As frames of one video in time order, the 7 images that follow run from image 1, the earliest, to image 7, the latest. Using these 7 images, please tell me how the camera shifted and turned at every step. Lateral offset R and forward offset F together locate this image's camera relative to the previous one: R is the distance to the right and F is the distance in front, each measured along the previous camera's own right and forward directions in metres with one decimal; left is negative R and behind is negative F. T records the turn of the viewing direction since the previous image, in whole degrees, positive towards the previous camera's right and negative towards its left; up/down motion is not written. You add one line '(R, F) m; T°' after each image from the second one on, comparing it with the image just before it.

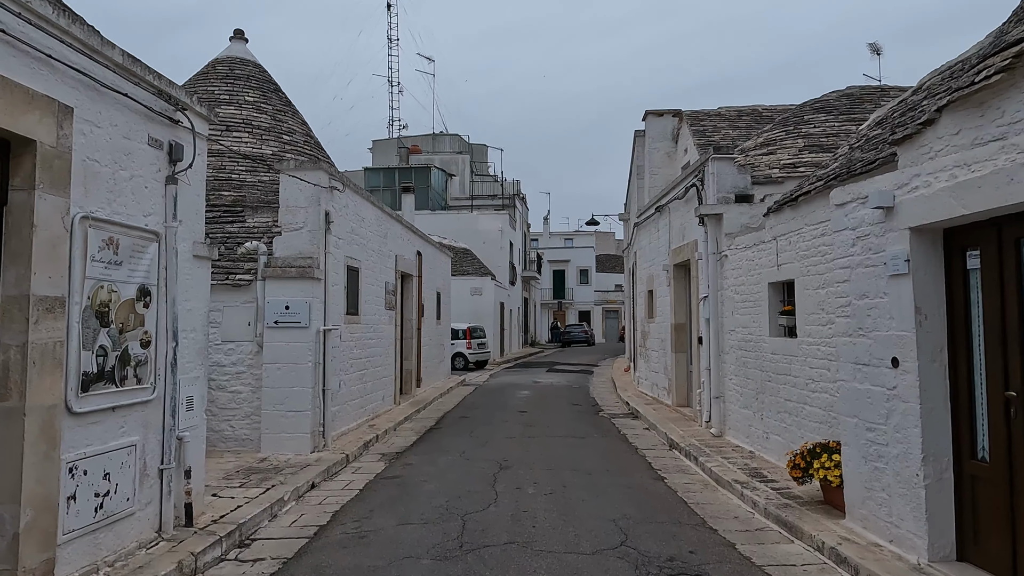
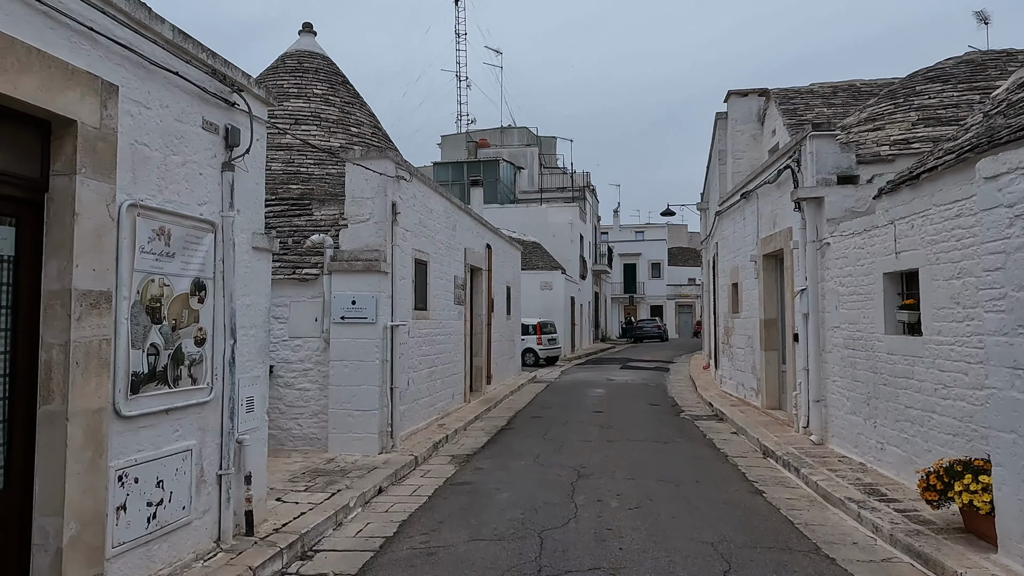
(-0.1, +0.5) m; -6°
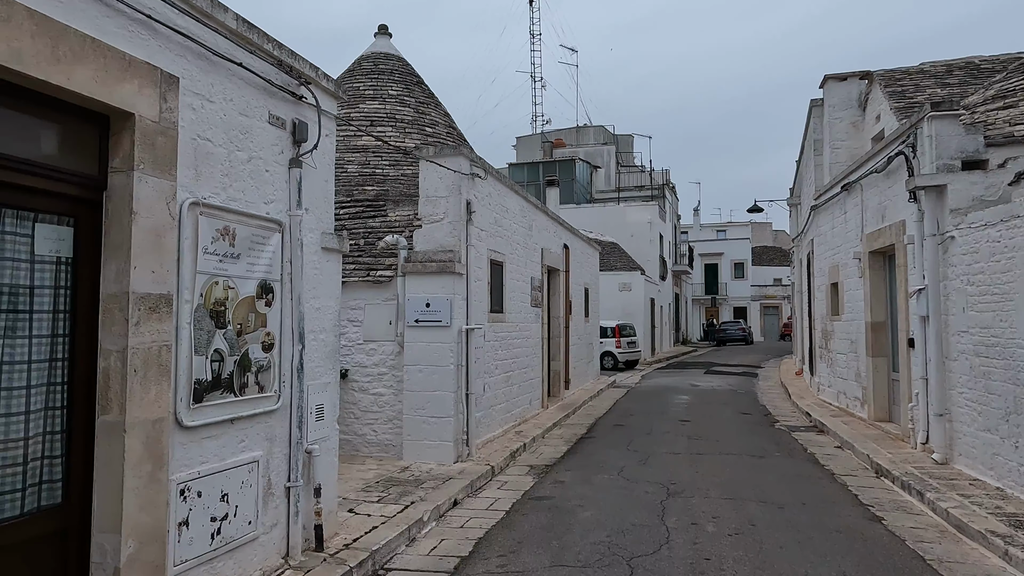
(-0.1, +0.4) m; -7°
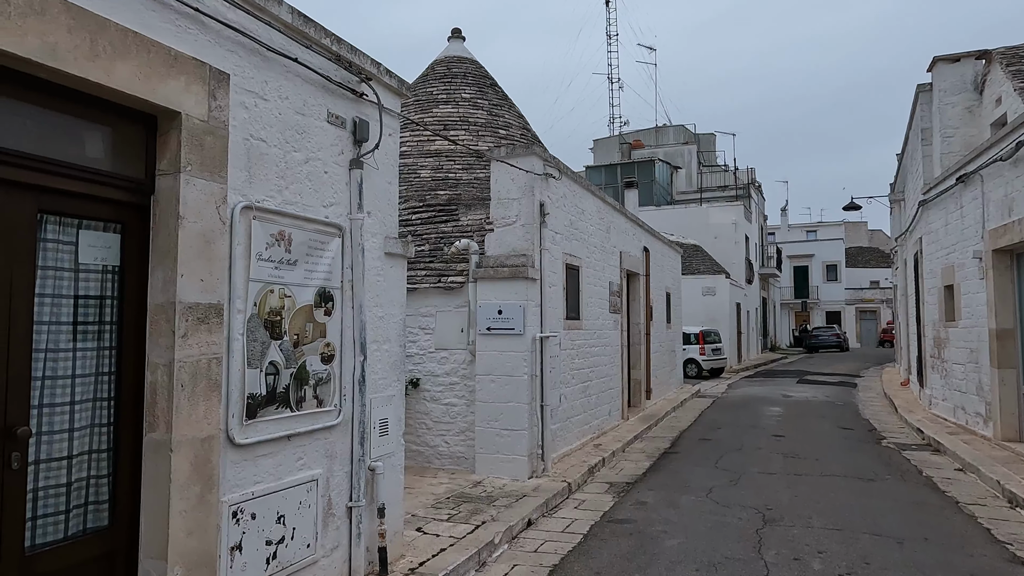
(0.0, +0.4) m; -7°
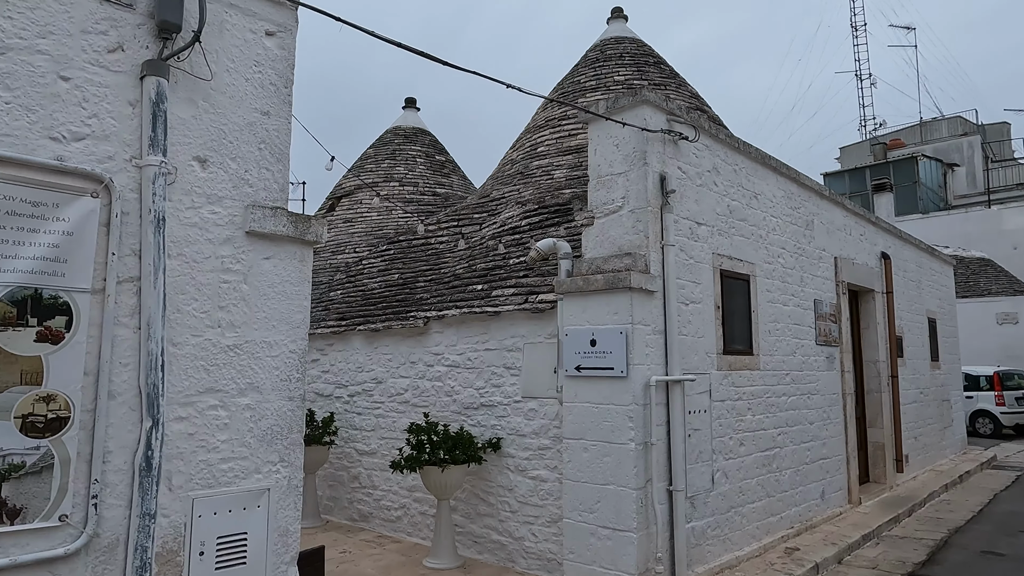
(+1.0, +2.5) m; -21°
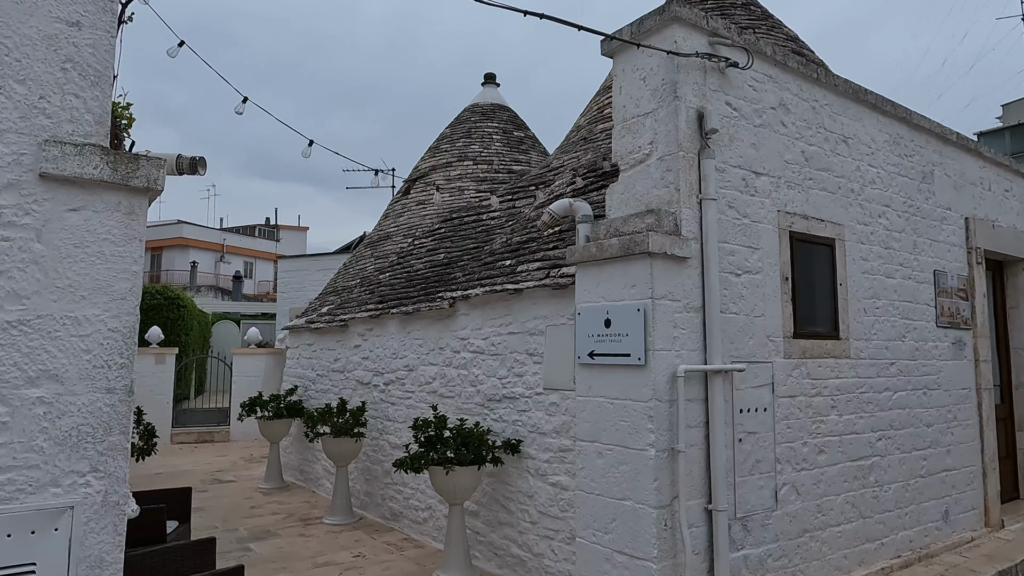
(+0.7, +0.9) m; -11°
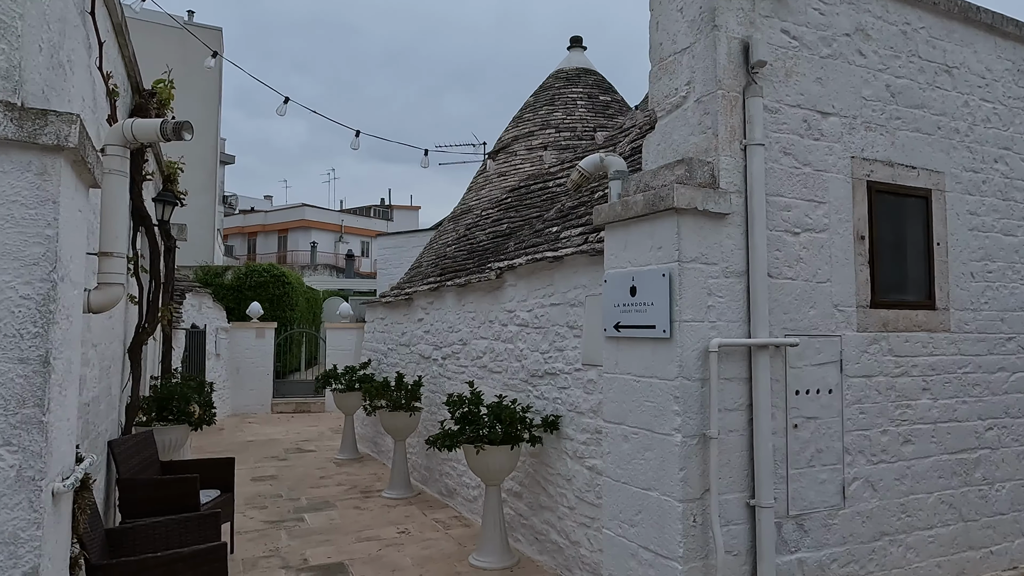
(+0.5, +0.4) m; -10°
